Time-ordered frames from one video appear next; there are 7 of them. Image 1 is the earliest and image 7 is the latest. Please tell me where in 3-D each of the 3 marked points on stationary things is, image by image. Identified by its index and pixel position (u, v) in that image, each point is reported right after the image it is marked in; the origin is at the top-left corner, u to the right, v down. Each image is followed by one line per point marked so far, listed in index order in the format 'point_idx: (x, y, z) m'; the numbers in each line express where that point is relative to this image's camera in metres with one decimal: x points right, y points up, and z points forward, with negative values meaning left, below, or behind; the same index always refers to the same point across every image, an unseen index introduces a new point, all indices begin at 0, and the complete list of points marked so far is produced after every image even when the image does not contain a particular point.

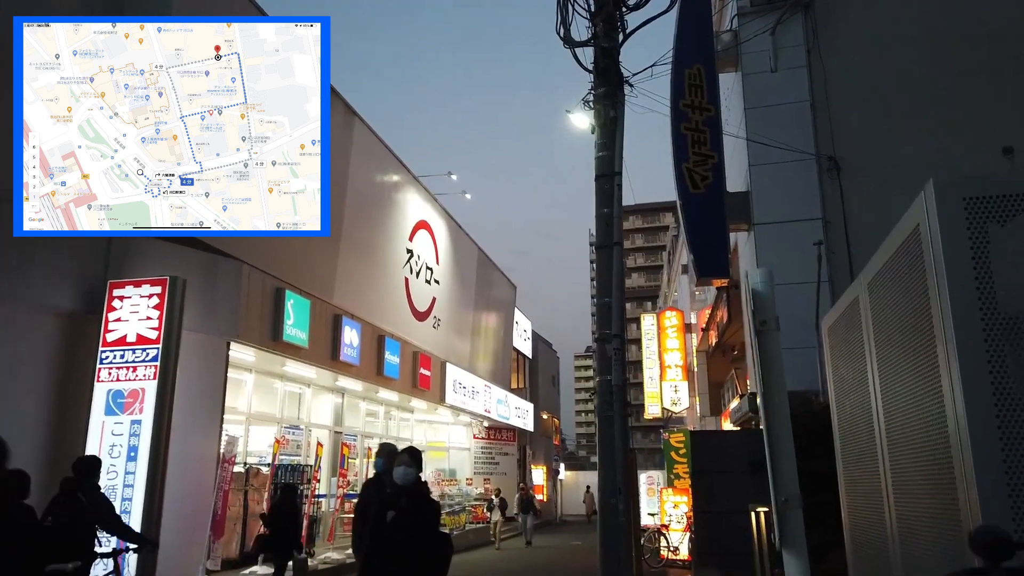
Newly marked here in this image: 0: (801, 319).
0: (+4.6, -0.5, +11.9) m
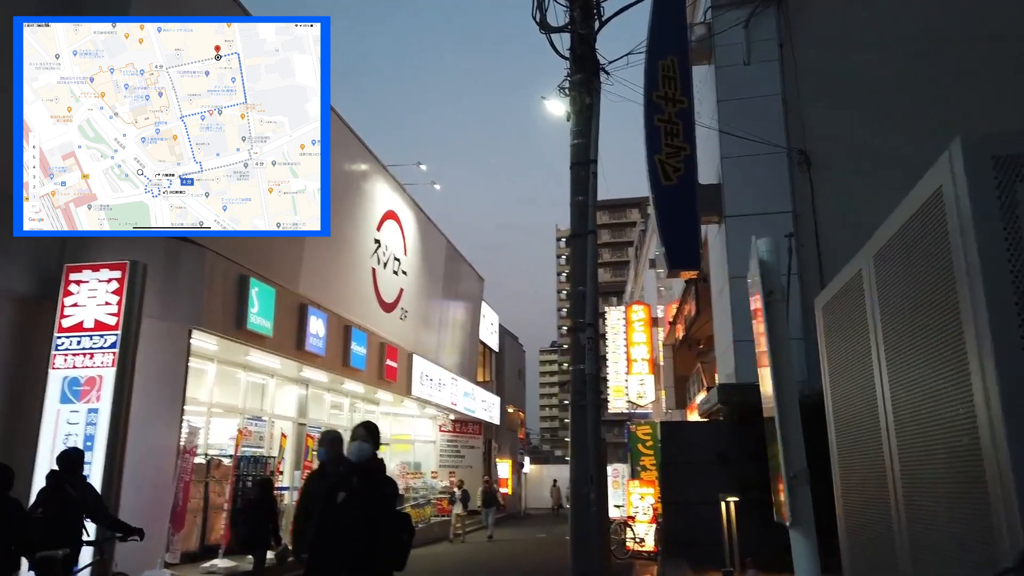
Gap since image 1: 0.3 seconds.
0: (+4.1, -0.4, +11.9) m
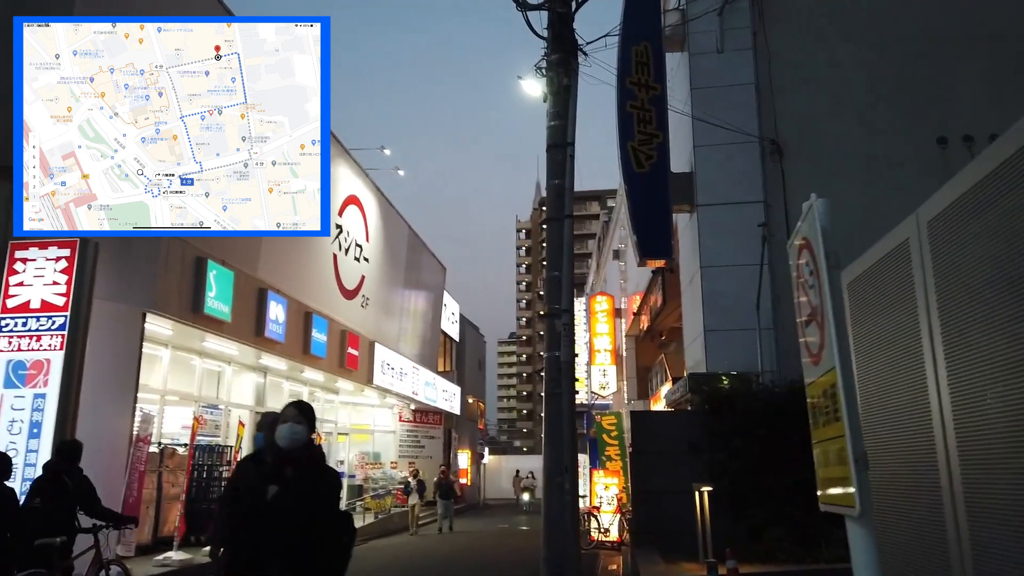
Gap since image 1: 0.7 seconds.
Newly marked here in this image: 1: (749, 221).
0: (+3.6, -0.2, +11.9) m
1: (+3.8, +1.1, +12.2) m
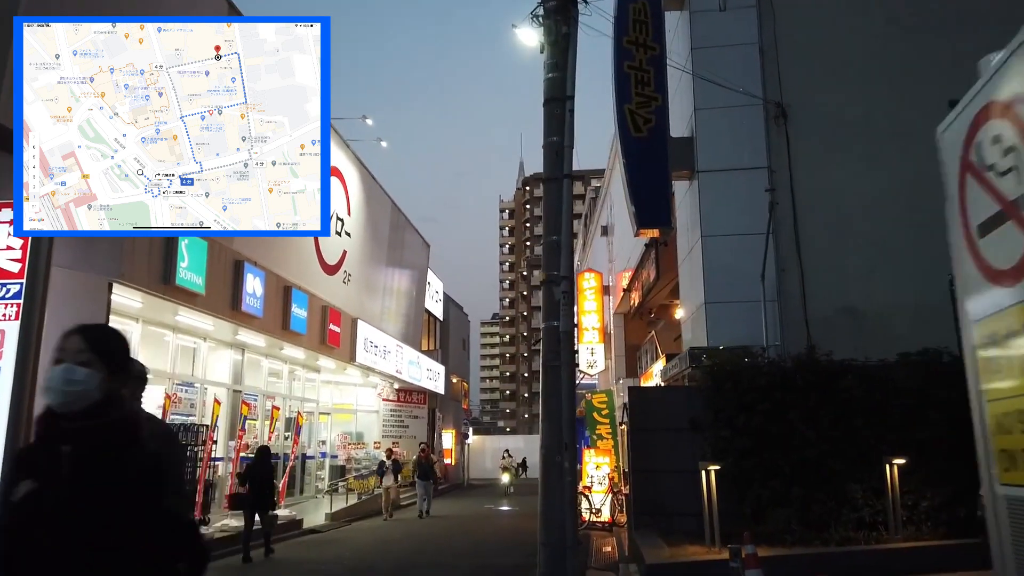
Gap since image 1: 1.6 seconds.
0: (+3.5, +0.2, +11.3) m
1: (+3.7, +1.6, +11.6) m
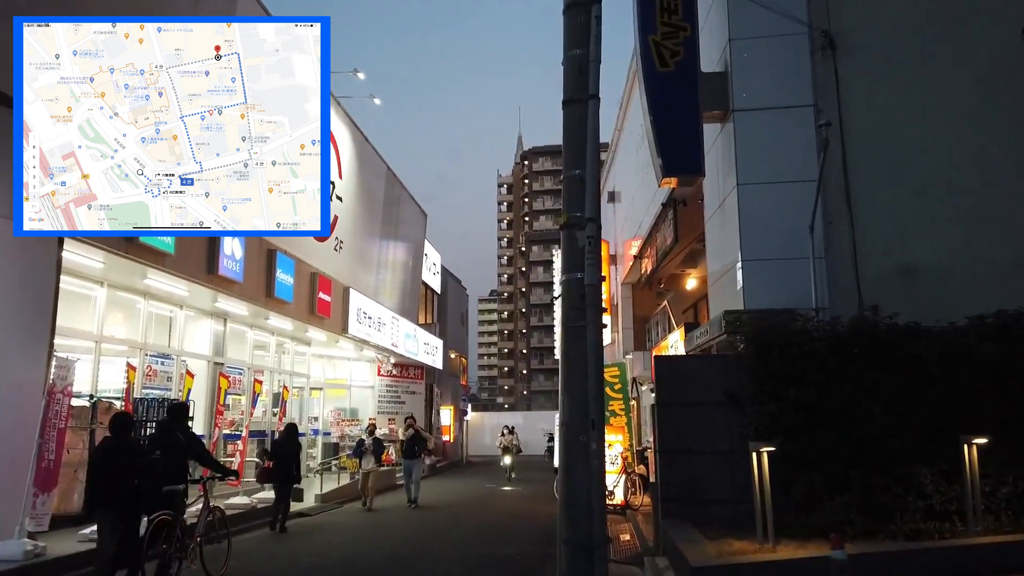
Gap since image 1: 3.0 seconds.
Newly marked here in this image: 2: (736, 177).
0: (+3.6, +0.8, +9.9) m
1: (+3.8, +2.1, +10.2) m
2: (+3.0, +1.5, +10.2) m
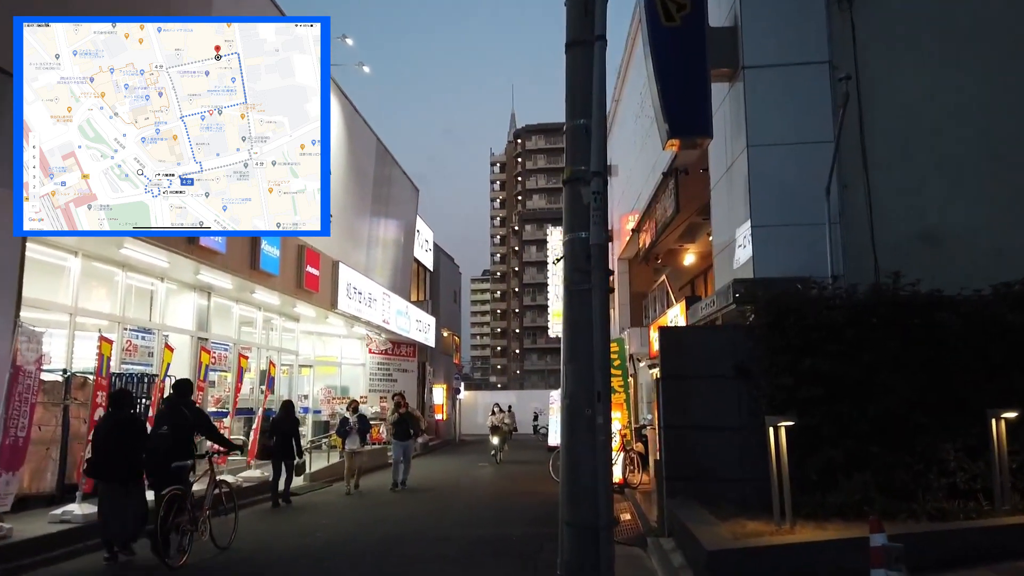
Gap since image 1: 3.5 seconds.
0: (+3.6, +1.2, +9.3) m
1: (+3.8, +2.6, +9.6) m
2: (+3.0, +1.9, +9.6) m
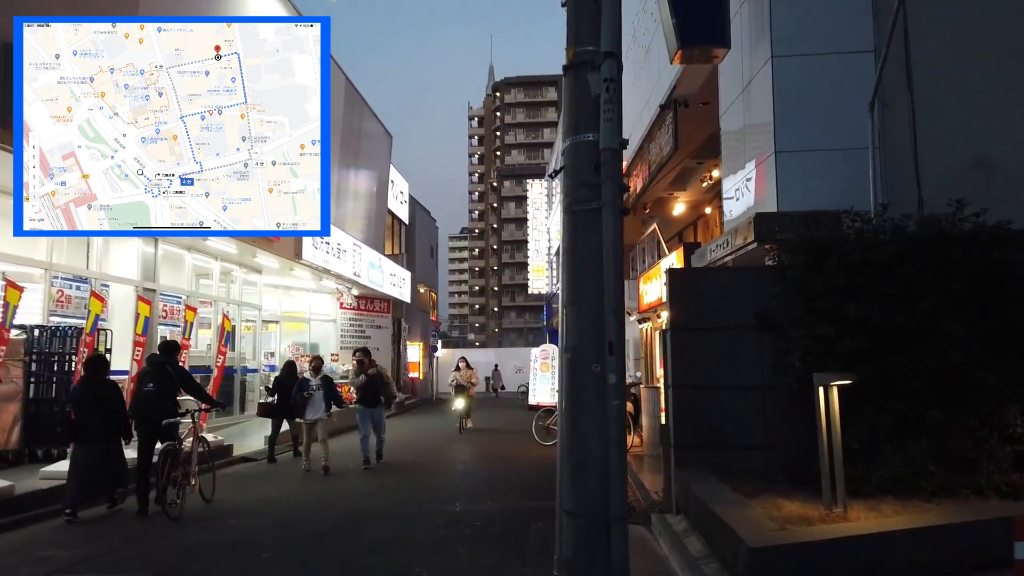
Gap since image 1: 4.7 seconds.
0: (+3.4, +1.9, +7.9) m
1: (+3.6, +3.2, +8.1) m
2: (+2.8, +2.6, +8.1) m
